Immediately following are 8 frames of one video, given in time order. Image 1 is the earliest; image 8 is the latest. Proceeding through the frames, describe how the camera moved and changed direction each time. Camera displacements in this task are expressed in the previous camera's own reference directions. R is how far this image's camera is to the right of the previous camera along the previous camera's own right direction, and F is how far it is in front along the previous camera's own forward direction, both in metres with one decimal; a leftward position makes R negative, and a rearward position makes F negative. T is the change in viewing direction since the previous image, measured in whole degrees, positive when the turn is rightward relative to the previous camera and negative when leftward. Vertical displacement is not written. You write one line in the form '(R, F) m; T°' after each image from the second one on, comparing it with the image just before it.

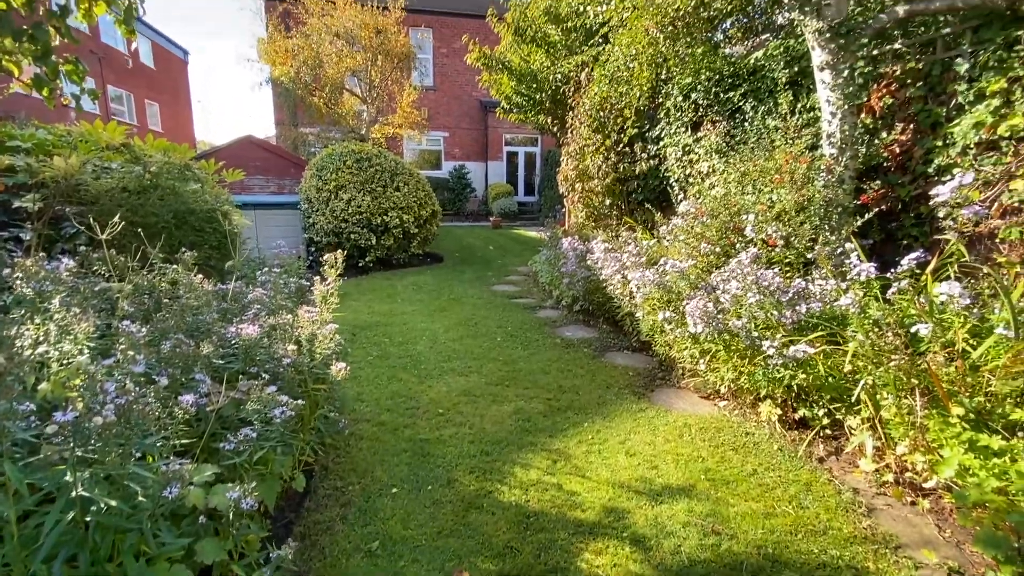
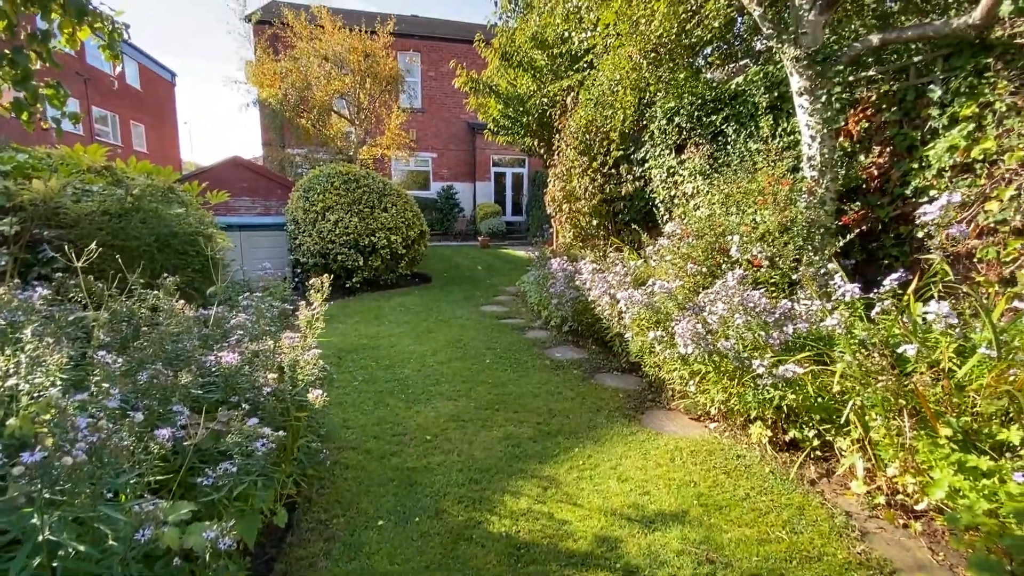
(0.0, 0.0) m; +1°
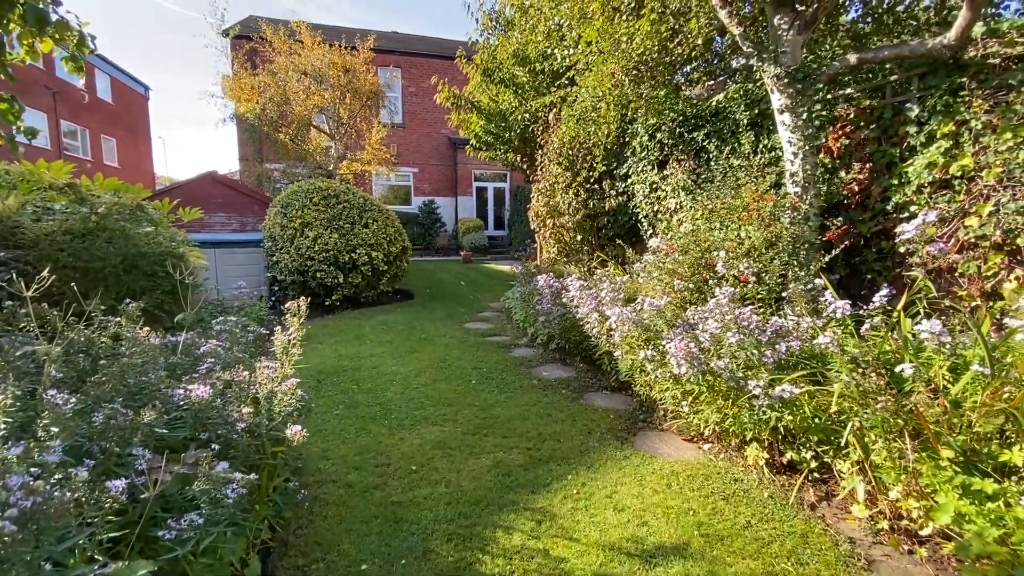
(0.0, +0.1) m; +2°
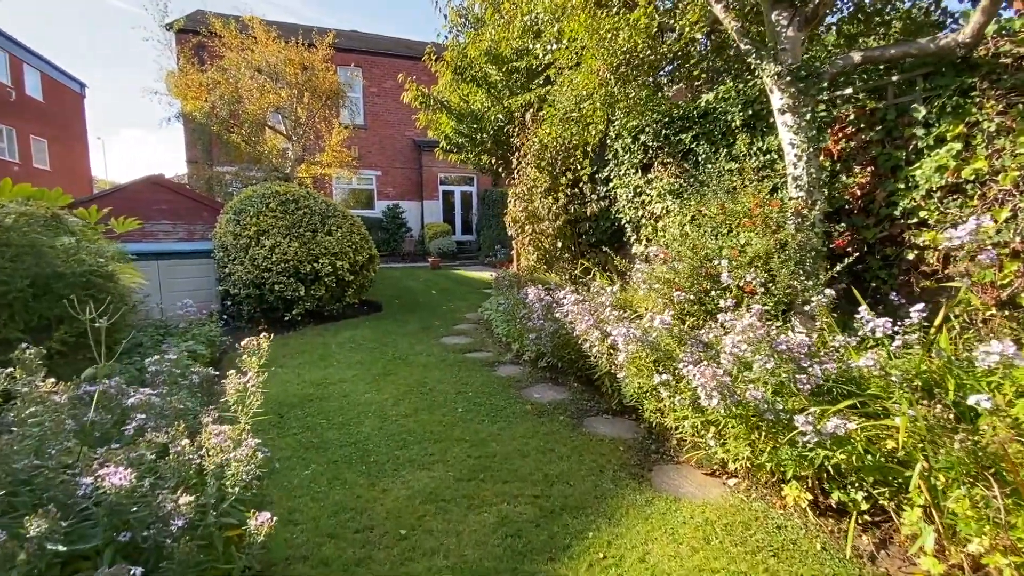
(-0.2, +0.3) m; +4°
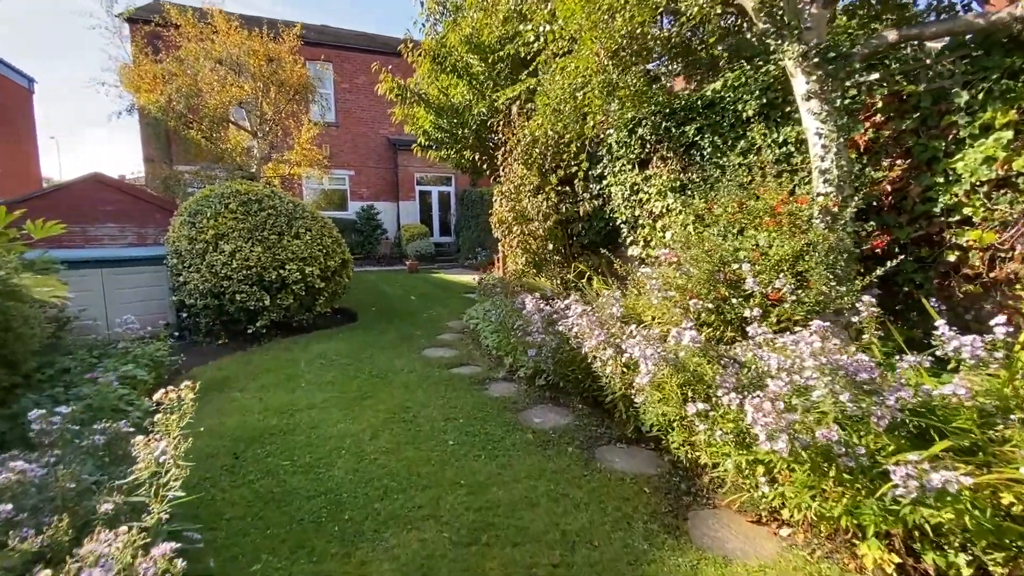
(-0.1, +0.4) m; +3°
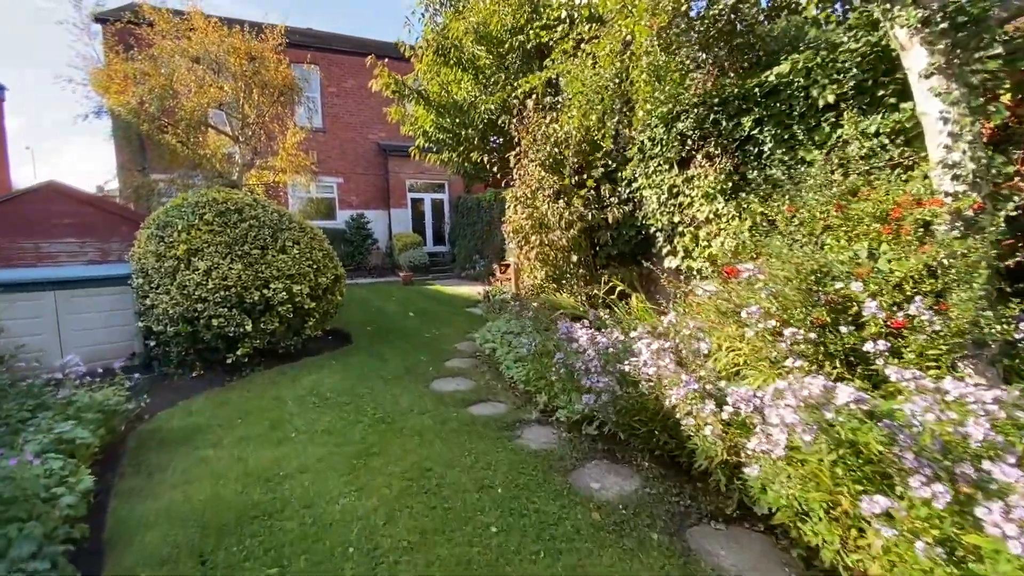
(-0.3, +0.6) m; +1°
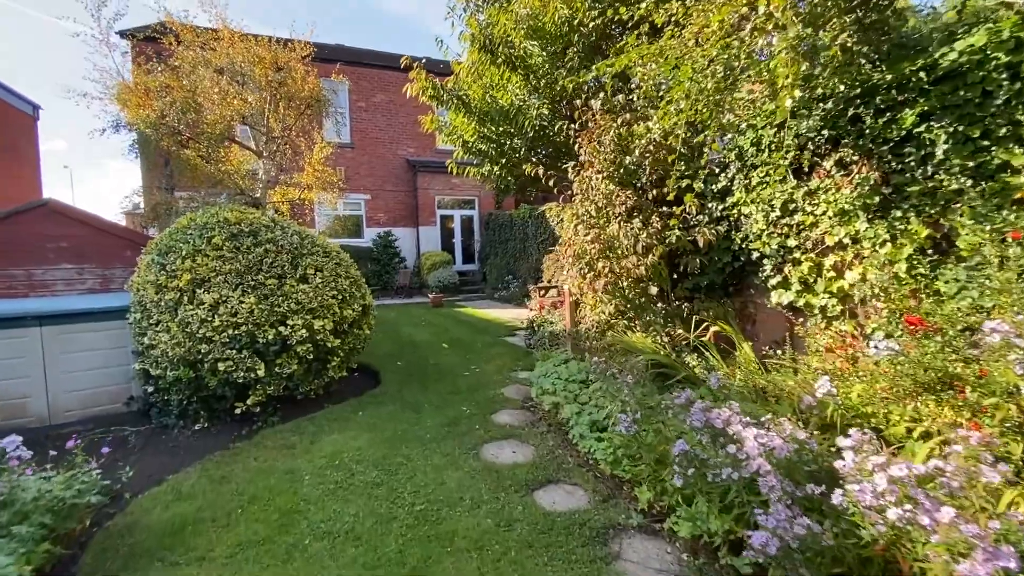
(-0.3, +0.8) m; -3°
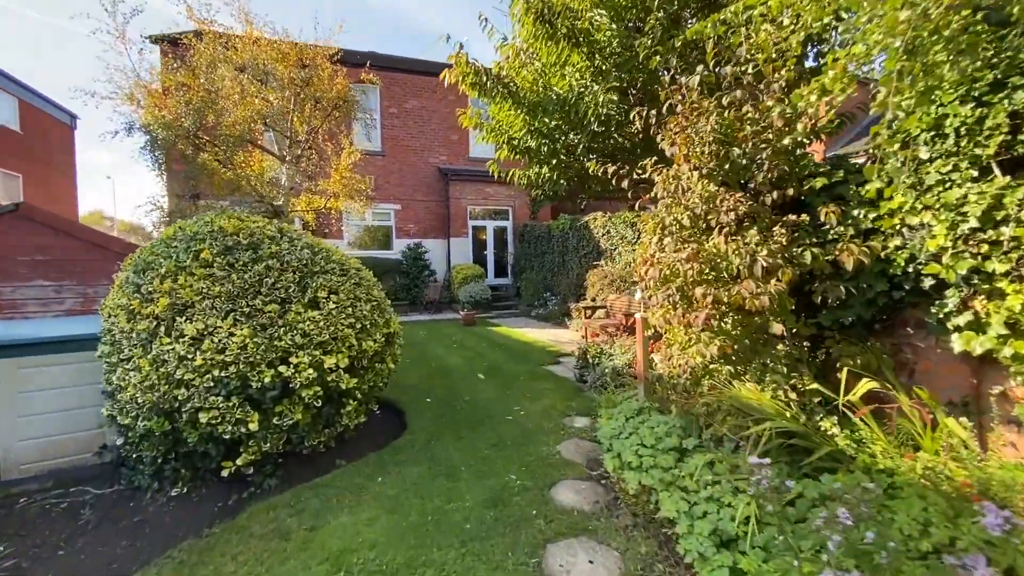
(-0.3, +0.9) m; -3°
